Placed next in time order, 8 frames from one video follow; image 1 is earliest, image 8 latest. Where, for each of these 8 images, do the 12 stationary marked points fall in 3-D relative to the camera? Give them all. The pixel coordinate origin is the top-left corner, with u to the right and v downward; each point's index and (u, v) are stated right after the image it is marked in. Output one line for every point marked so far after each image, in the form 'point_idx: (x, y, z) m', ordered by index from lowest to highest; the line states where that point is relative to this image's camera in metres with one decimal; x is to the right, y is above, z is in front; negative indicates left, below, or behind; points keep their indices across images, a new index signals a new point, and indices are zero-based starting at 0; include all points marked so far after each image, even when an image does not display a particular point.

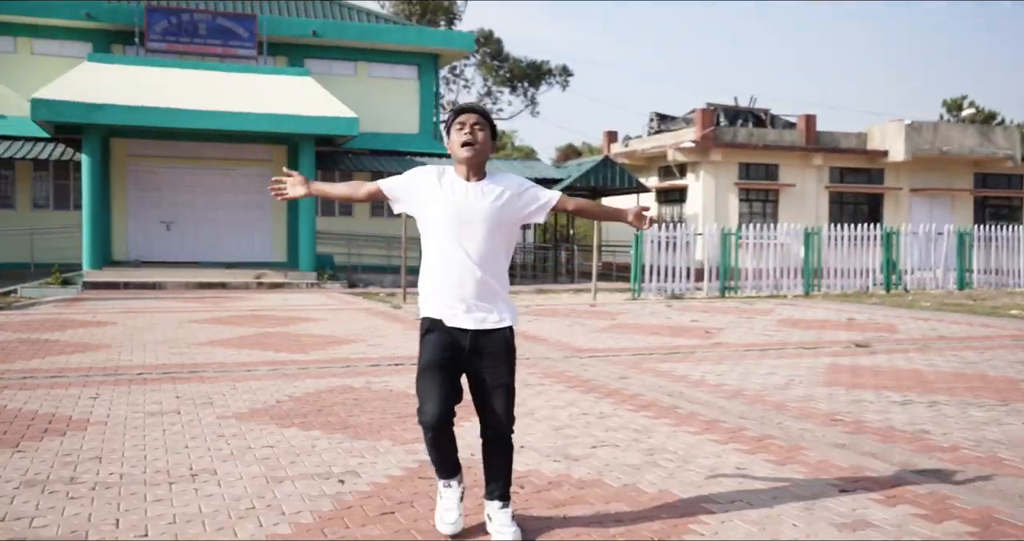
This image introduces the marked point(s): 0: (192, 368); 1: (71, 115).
0: (-2.7, -0.8, +8.3) m
1: (-8.0, +2.8, +17.9) m
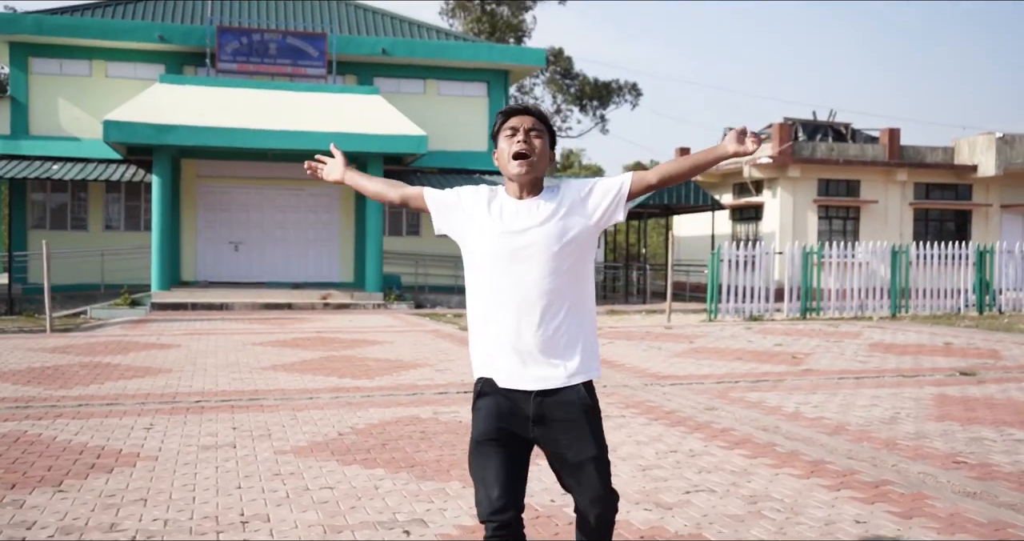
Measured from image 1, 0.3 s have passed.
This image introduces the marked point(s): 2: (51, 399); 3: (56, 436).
0: (-2.1, -1.0, +7.9) m
1: (-6.7, +2.4, +17.9) m
2: (-3.6, -1.0, +7.7) m
3: (-2.8, -1.0, +6.2) m
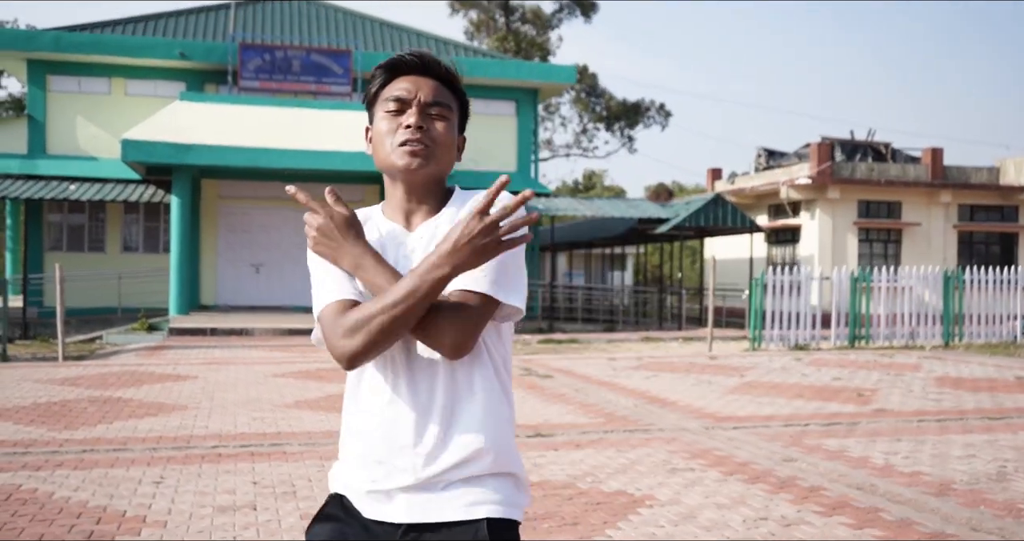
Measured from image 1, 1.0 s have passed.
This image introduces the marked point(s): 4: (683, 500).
0: (-1.7, -1.2, +7.2) m
1: (-6.1, +2.0, +17.3) m
2: (-3.2, -1.2, +6.9) m
3: (-2.5, -1.2, +5.5) m
4: (+0.9, -1.2, +5.4) m
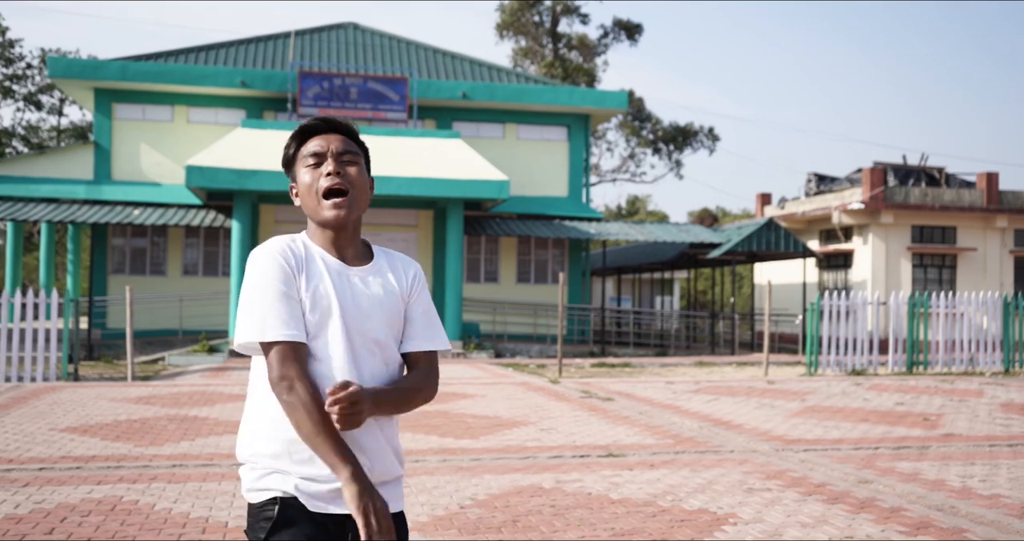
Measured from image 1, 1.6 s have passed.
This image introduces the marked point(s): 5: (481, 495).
0: (-1.2, -1.4, +7.4) m
1: (-5.2, +1.6, +17.7) m
2: (-2.7, -1.4, +7.2) m
3: (-2.0, -1.3, +5.7) m
4: (+1.4, -1.4, +5.5) m
5: (-0.2, -1.4, +6.0) m
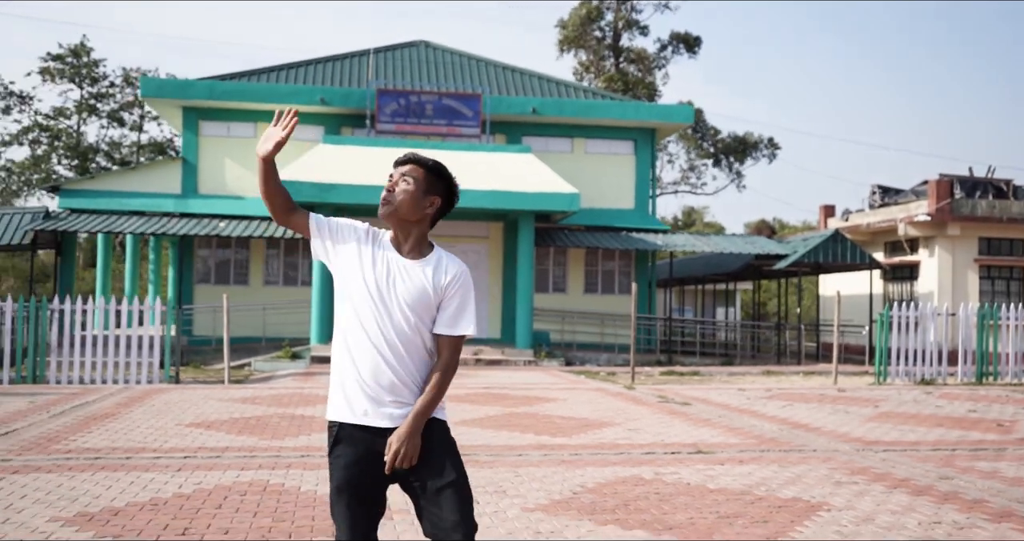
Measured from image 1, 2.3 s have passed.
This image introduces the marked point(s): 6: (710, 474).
0: (-0.4, -1.4, +8.0) m
1: (-3.8, +1.4, +18.6) m
2: (-1.9, -1.4, +7.9) m
3: (-1.4, -1.4, +6.3) m
4: (+2.1, -1.4, +5.9) m
5: (+0.5, -1.4, +6.6) m
6: (+1.4, -1.4, +7.0) m
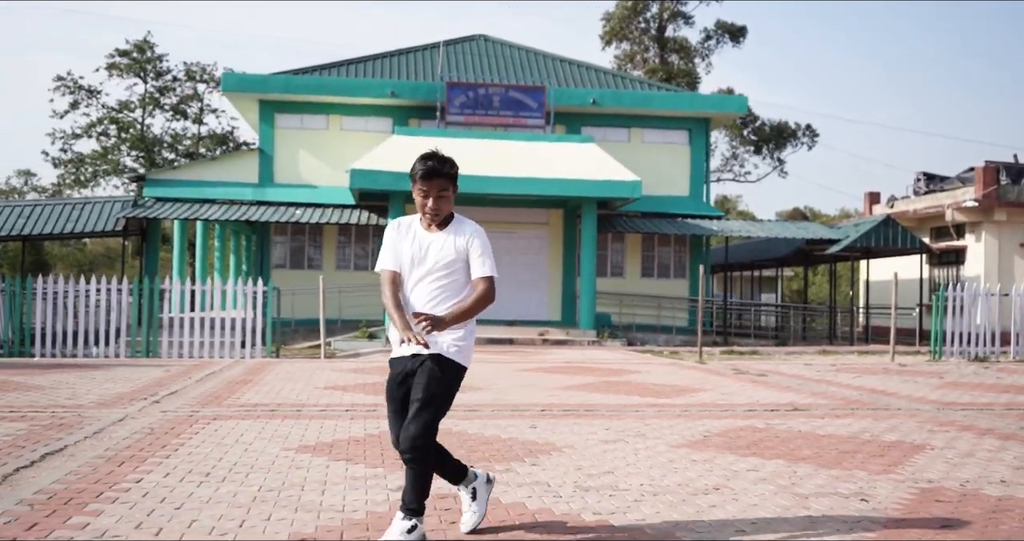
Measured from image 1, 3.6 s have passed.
0: (+0.7, -1.2, +8.9) m
1: (-2.5, +1.7, +19.6) m
2: (-0.8, -1.2, +8.9) m
3: (-0.3, -1.2, +7.3) m
4: (+3.1, -1.2, +6.8) m
5: (+1.5, -1.2, +7.6) m
6: (+2.4, -1.2, +8.0) m
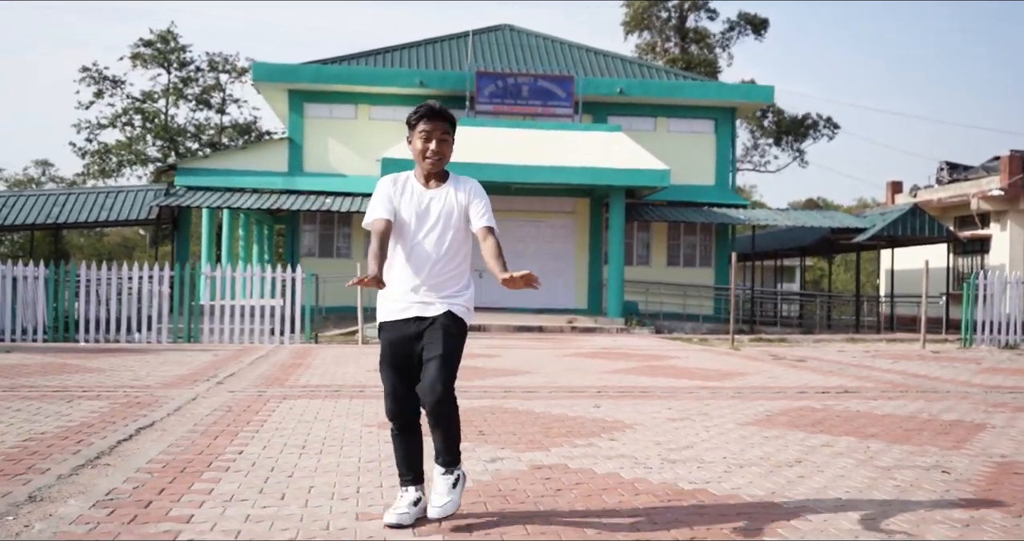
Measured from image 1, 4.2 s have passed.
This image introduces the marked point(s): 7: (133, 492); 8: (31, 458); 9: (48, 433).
0: (+1.2, -1.1, +9.1) m
1: (-1.9, +2.0, +19.8) m
2: (-0.3, -1.1, +9.1) m
3: (+0.1, -1.1, +7.5) m
4: (+3.6, -1.1, +7.0) m
5: (+2.0, -1.1, +7.7) m
6: (+2.9, -1.1, +8.1) m
7: (-1.6, -1.0, +4.3) m
8: (-2.5, -1.0, +5.1) m
9: (-2.8, -1.0, +5.9) m
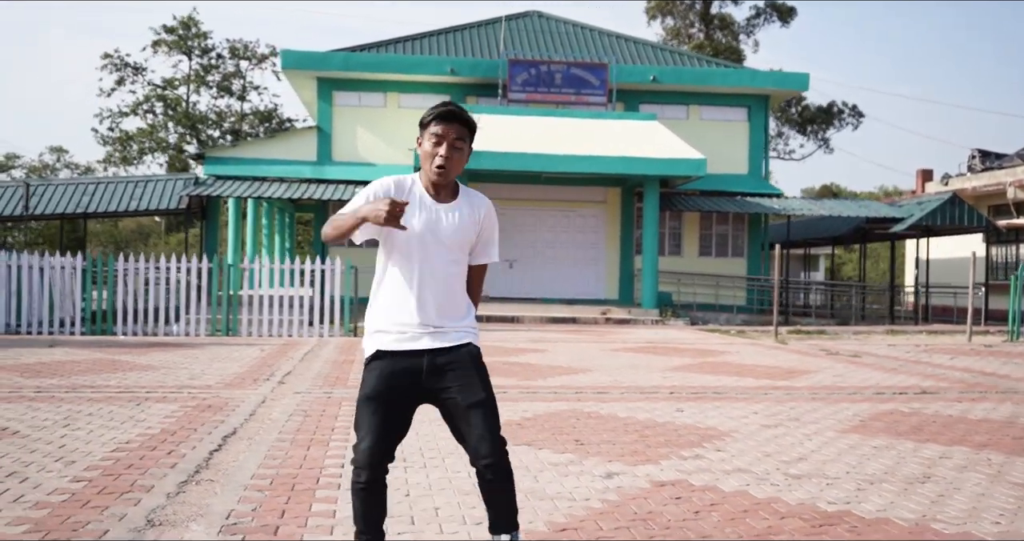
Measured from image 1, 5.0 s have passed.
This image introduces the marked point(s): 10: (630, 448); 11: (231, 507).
0: (+1.8, -1.1, +8.9) m
1: (-1.2, +2.2, +19.5) m
2: (+0.3, -1.0, +8.8) m
3: (+0.8, -1.1, +7.3) m
4: (+4.2, -1.1, +6.7) m
5: (+2.6, -1.1, +7.5) m
6: (+3.5, -1.1, +7.9) m
7: (-1.1, -1.0, +4.1) m
8: (-1.9, -1.0, +4.8) m
9: (-2.2, -1.0, +5.7) m
10: (+0.7, -1.0, +5.8) m
11: (-1.2, -1.0, +4.2) m
